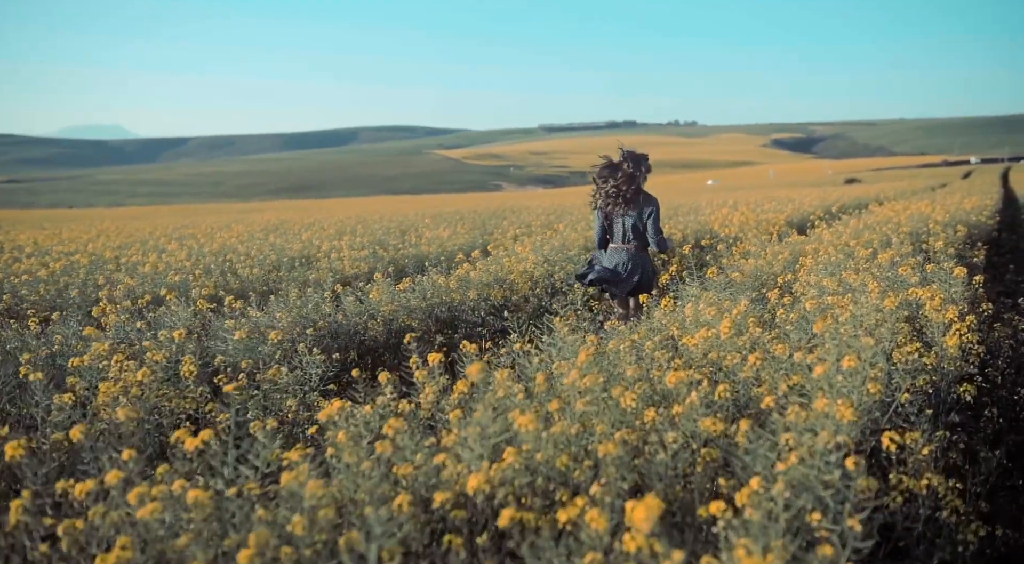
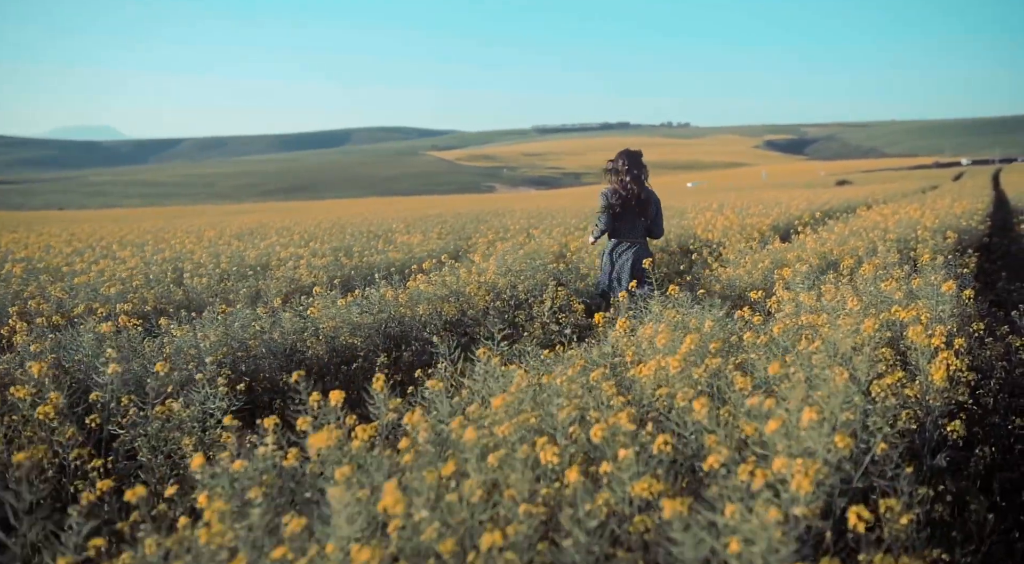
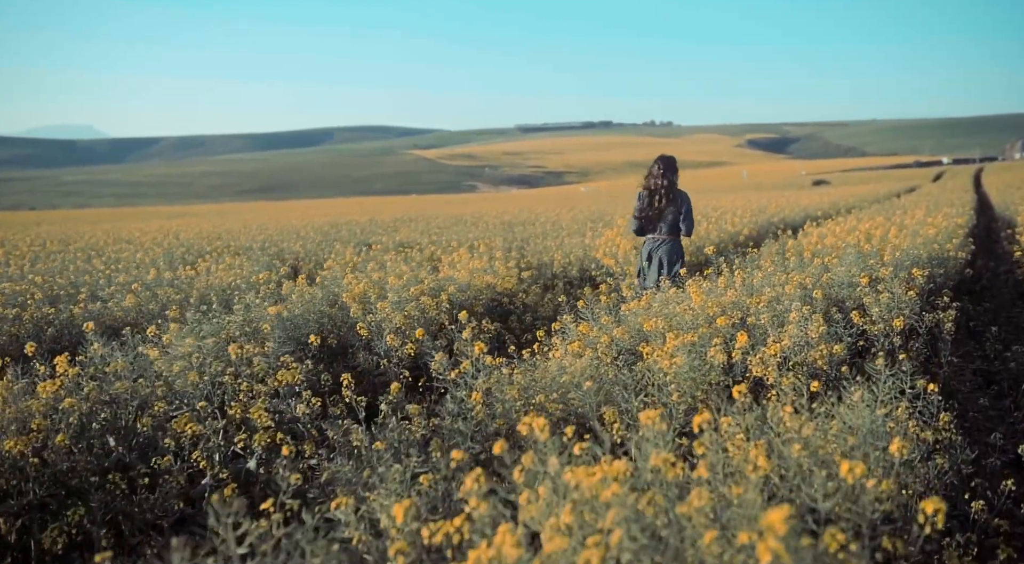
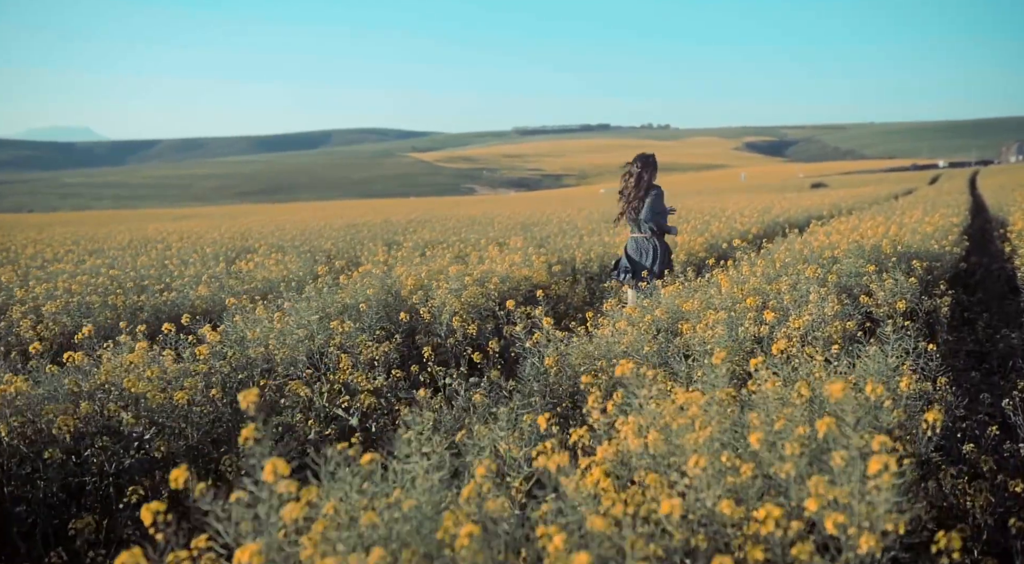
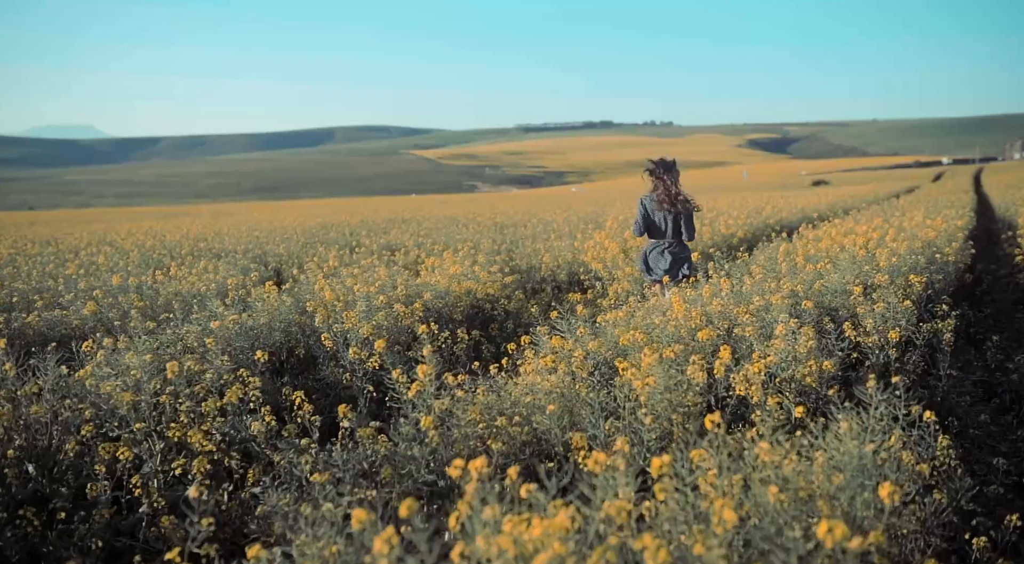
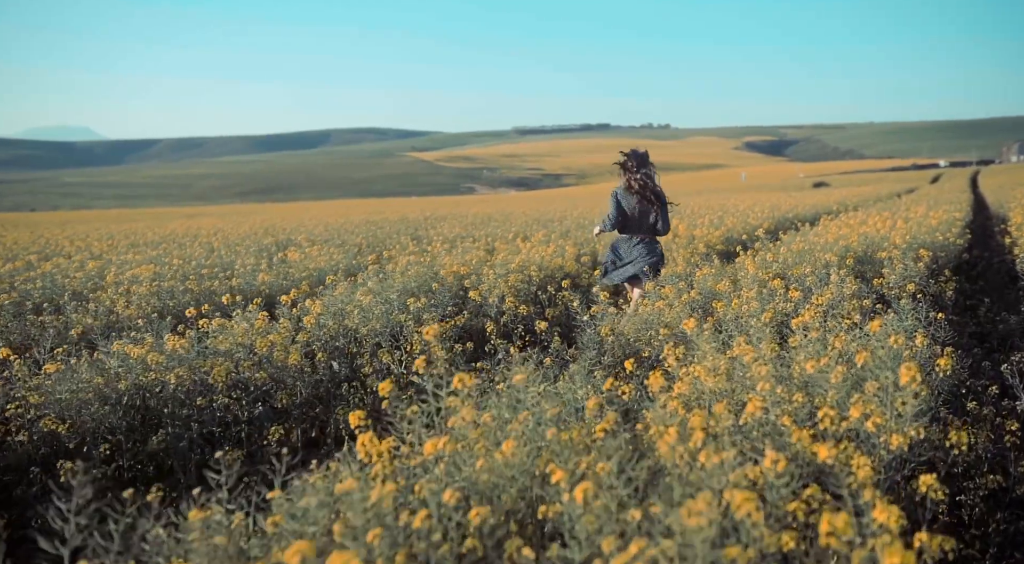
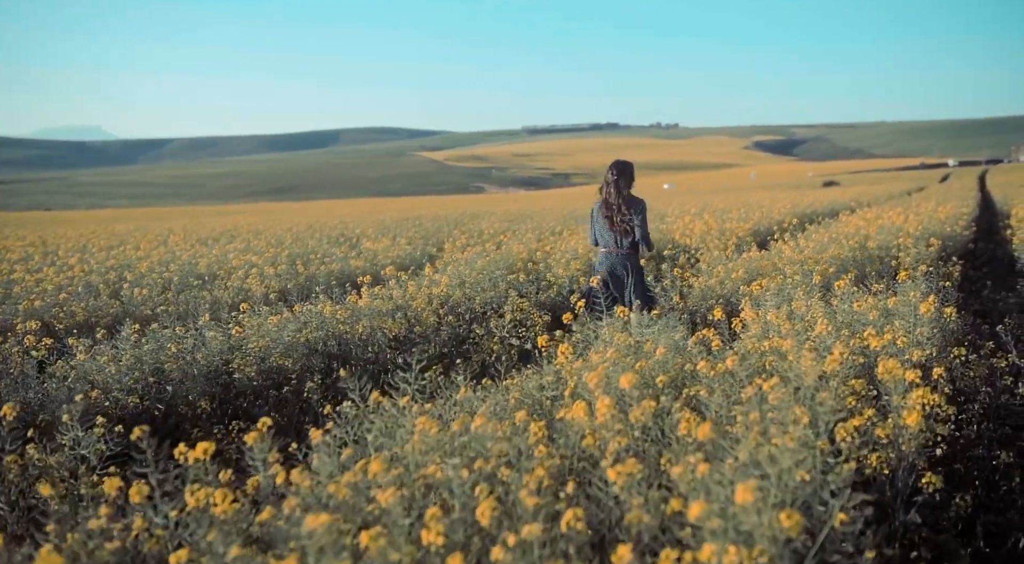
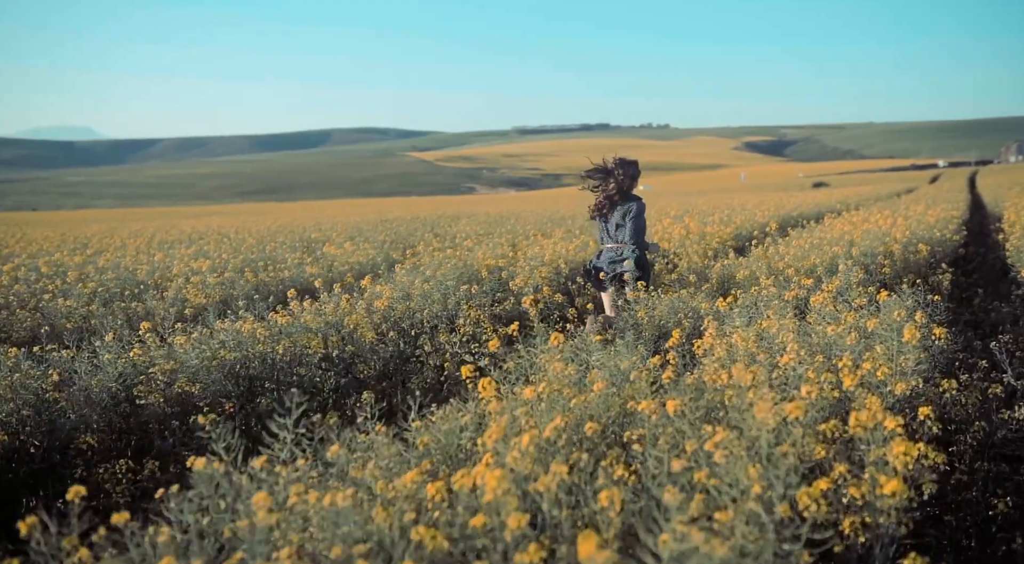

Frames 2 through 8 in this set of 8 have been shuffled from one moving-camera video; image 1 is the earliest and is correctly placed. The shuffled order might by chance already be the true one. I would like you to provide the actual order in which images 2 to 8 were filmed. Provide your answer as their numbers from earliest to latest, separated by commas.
2, 7, 8, 6, 4, 3, 5
